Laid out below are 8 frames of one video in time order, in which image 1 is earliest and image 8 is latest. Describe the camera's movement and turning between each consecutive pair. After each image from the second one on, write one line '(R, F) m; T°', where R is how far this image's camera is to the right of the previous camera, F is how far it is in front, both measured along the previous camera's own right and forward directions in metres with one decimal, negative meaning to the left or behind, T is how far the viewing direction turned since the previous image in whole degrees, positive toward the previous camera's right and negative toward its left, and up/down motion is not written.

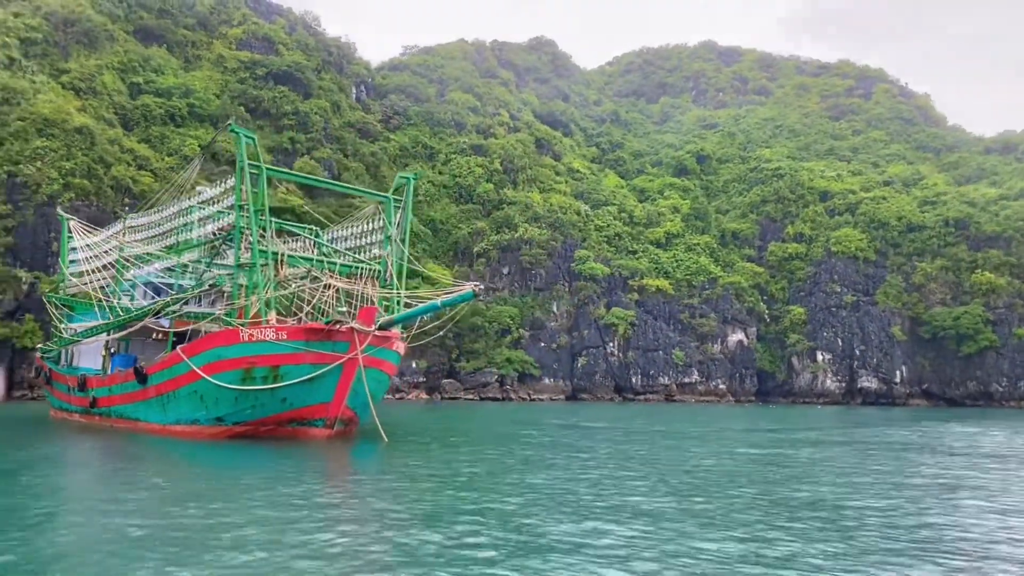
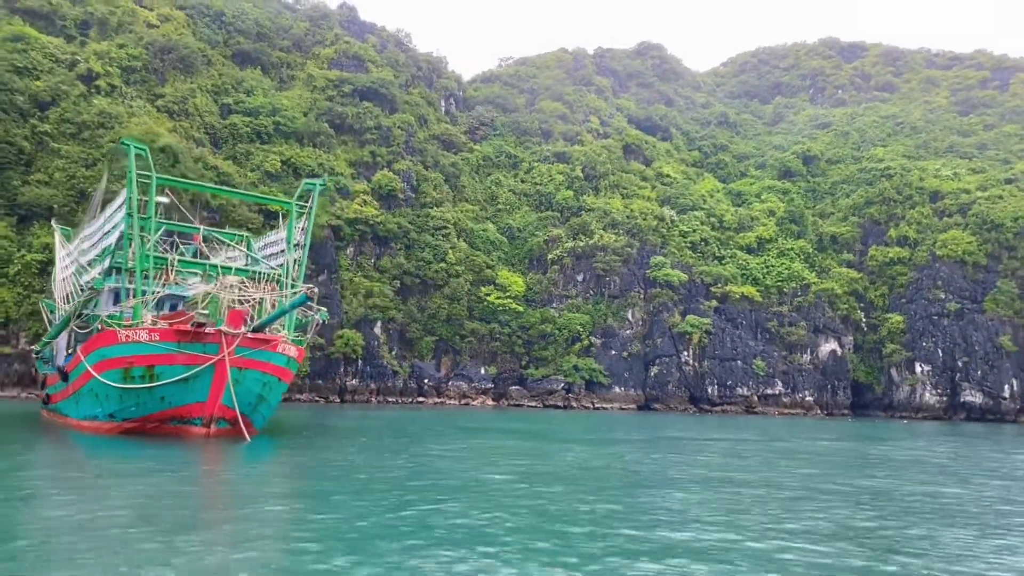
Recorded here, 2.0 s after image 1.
(+4.4, +0.4) m; -10°
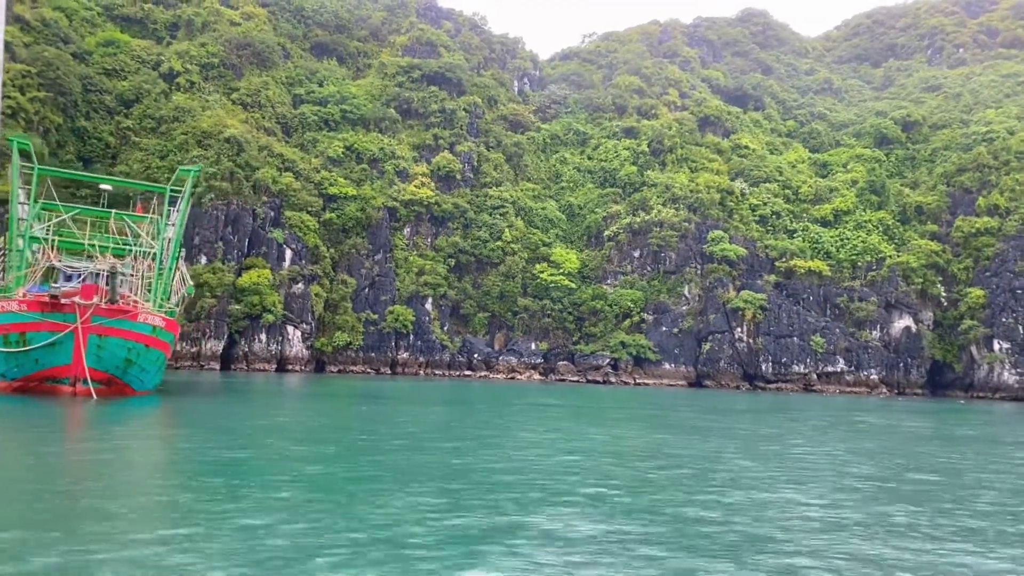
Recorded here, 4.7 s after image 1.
(+5.9, -0.4) m; -10°
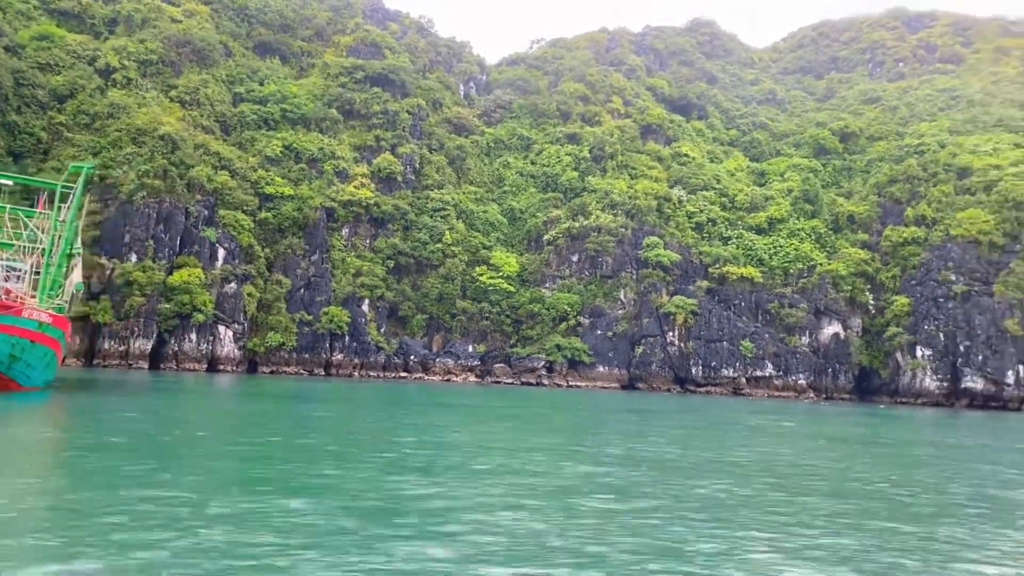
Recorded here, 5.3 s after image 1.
(+1.4, -0.3) m; +2°
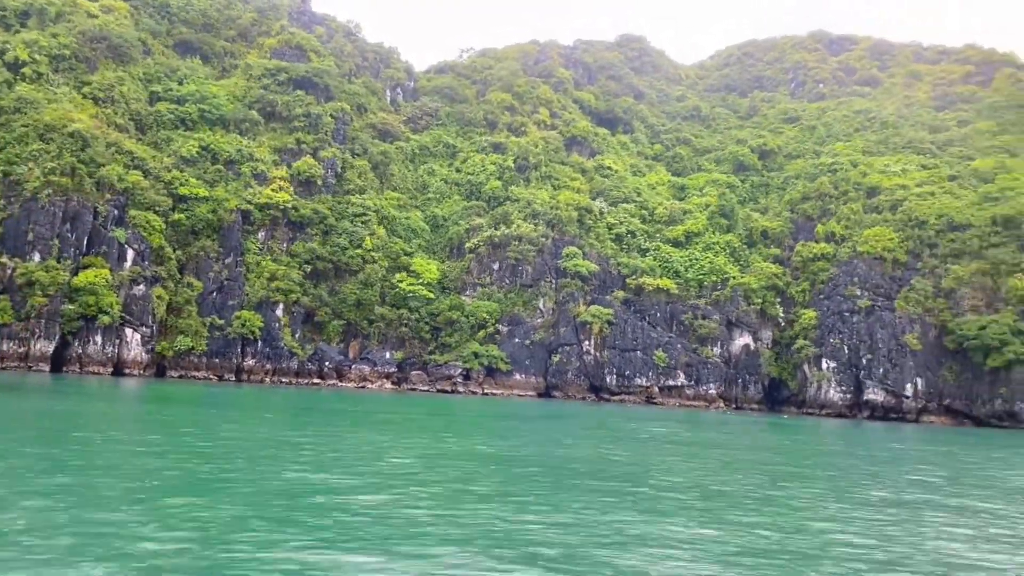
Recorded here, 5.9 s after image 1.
(+1.2, -0.2) m; +4°
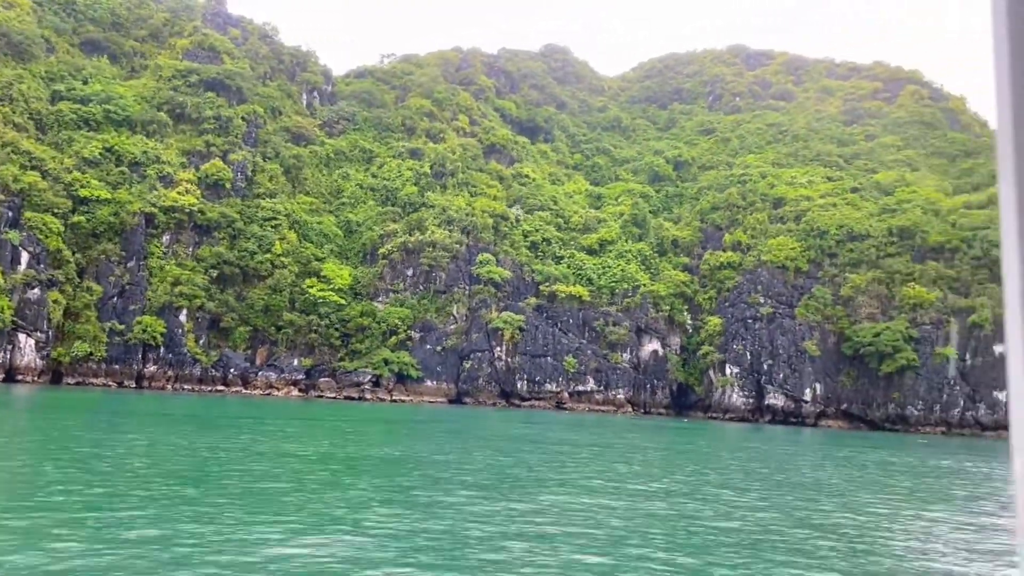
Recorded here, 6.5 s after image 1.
(+1.4, -0.2) m; +4°
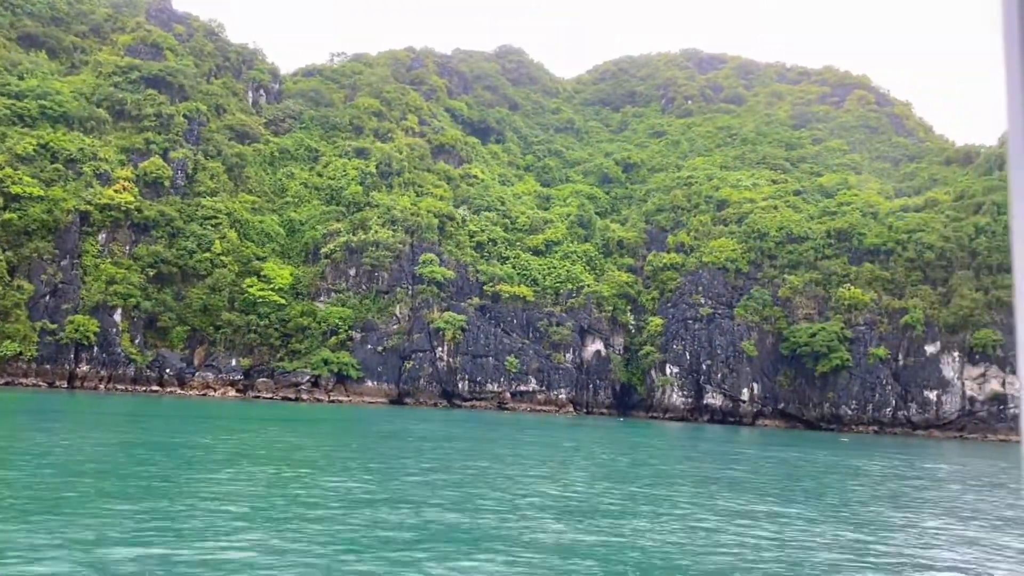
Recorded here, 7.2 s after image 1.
(+1.4, -0.1) m; +2°
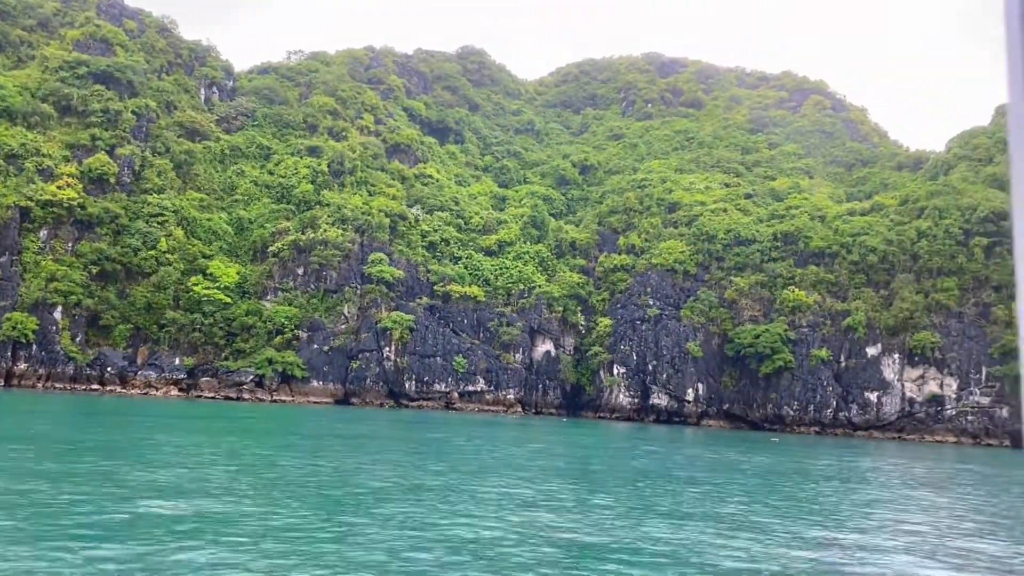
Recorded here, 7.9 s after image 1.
(+1.5, -0.1) m; +2°
